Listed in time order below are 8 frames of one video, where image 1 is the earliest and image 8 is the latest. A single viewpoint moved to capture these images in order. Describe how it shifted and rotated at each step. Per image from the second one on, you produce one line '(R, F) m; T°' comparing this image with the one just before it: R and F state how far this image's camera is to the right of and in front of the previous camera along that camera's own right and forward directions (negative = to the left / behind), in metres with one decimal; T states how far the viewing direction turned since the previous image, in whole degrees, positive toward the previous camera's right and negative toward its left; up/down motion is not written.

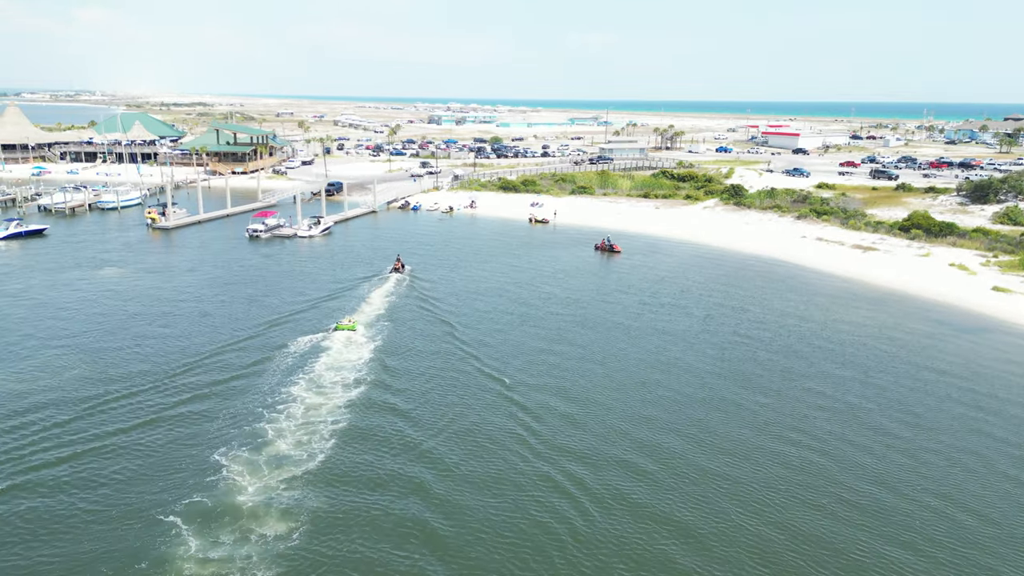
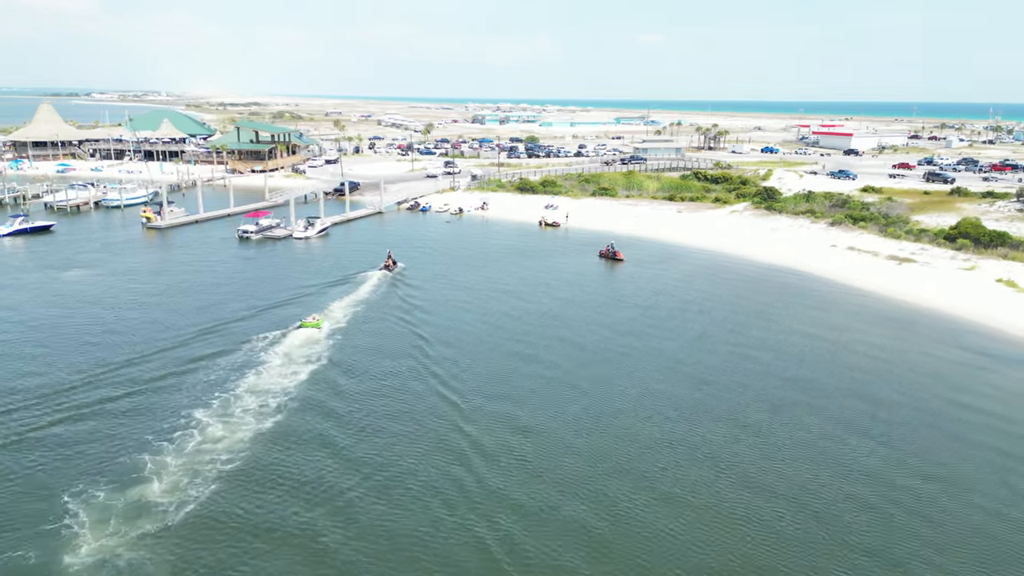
(+4.1, +4.4) m; -4°
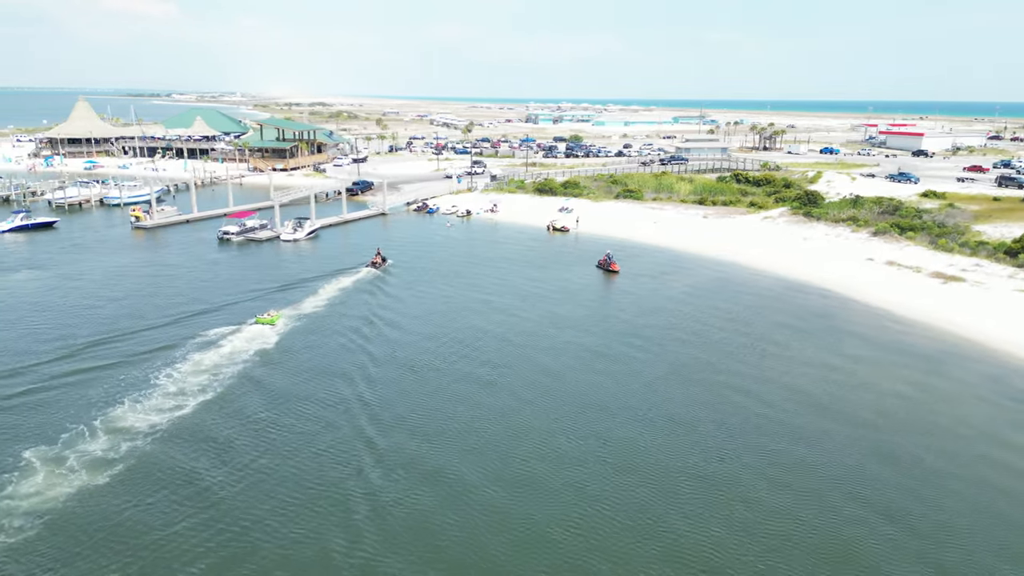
(+5.2, +5.6) m; -5°
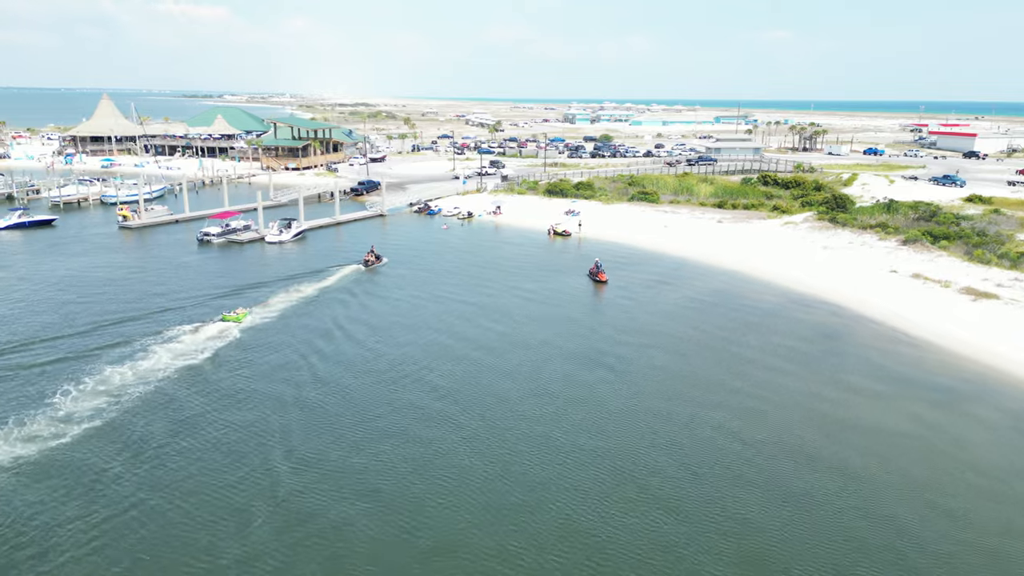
(+3.8, +3.9) m; -3°
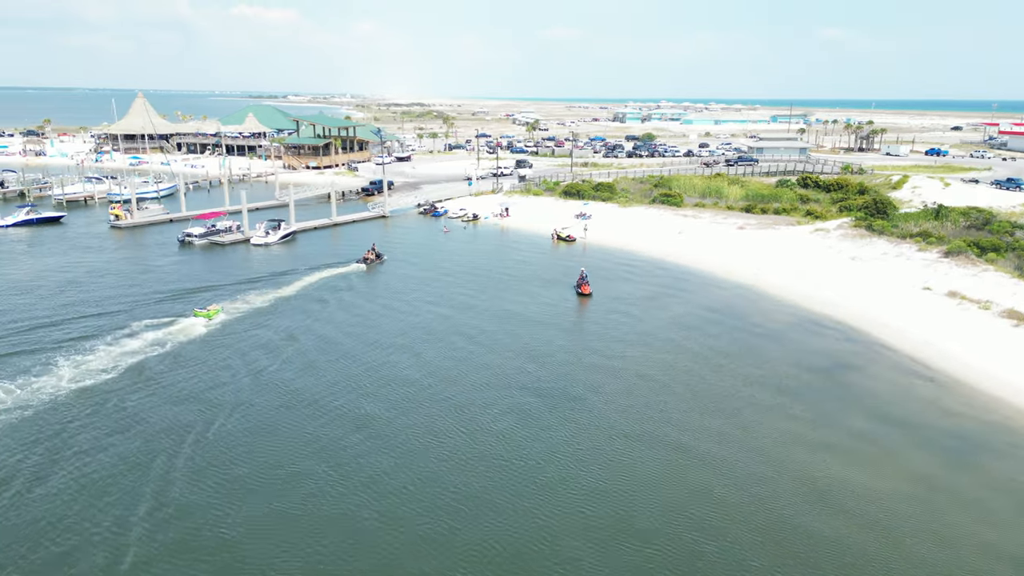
(+4.4, +4.3) m; -4°
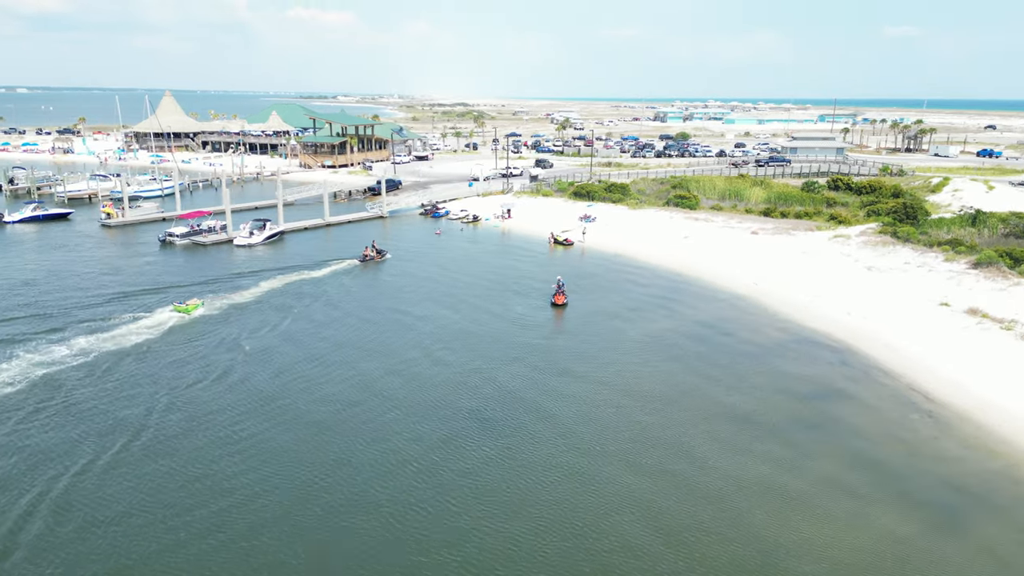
(+3.8, +3.1) m; -3°
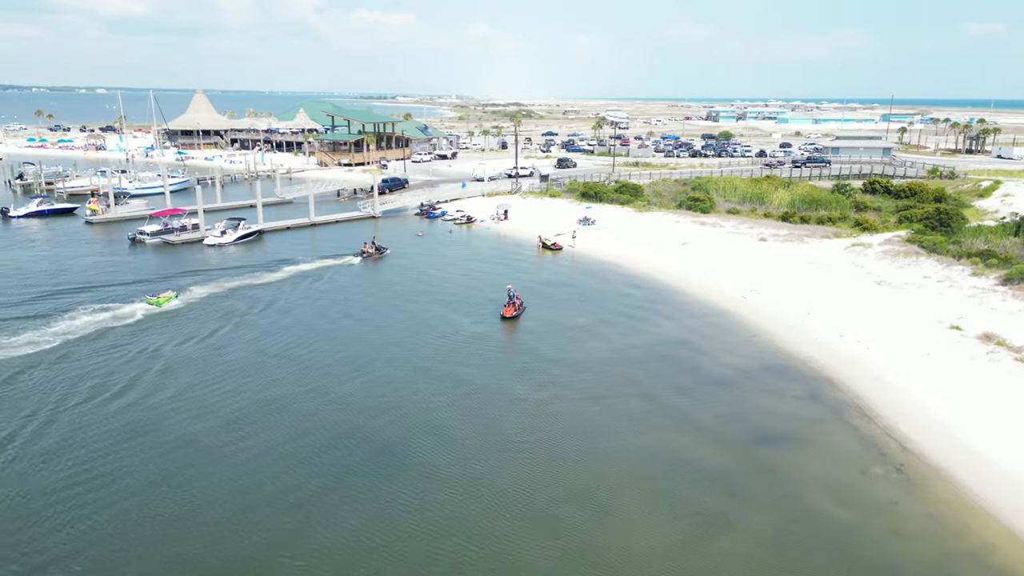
(+4.9, +3.8) m; -4°
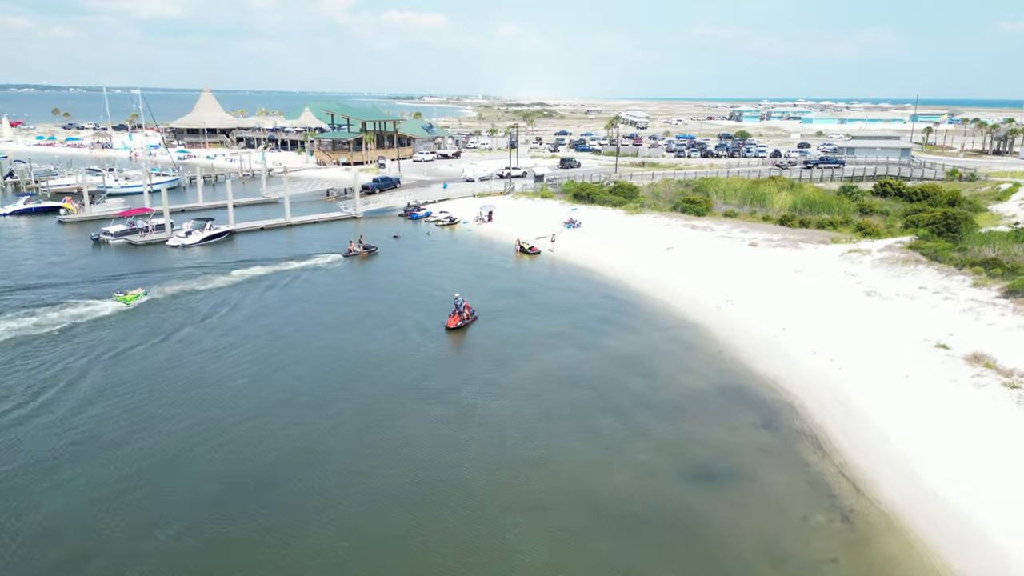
(+3.3, +2.5) m; -2°
